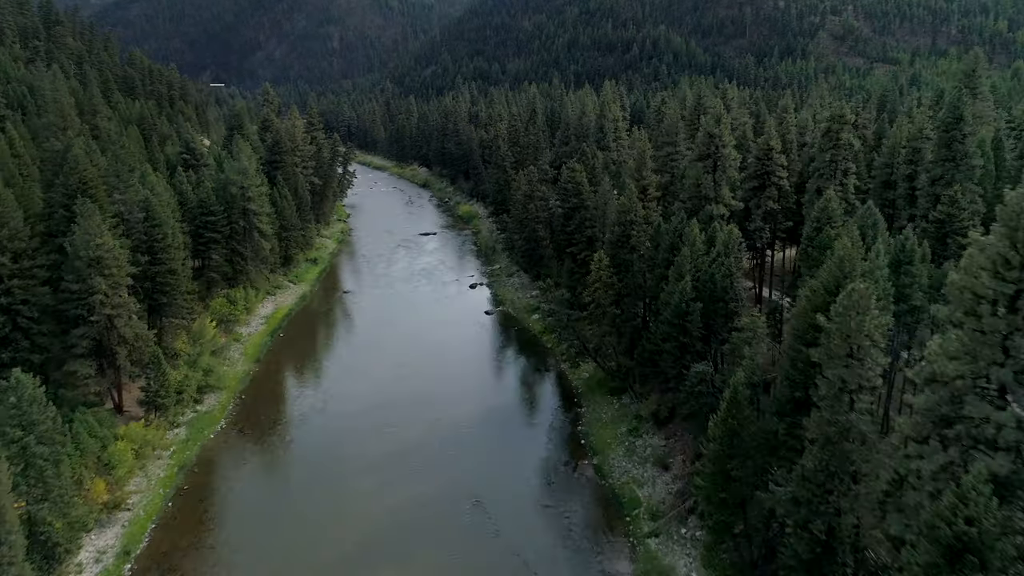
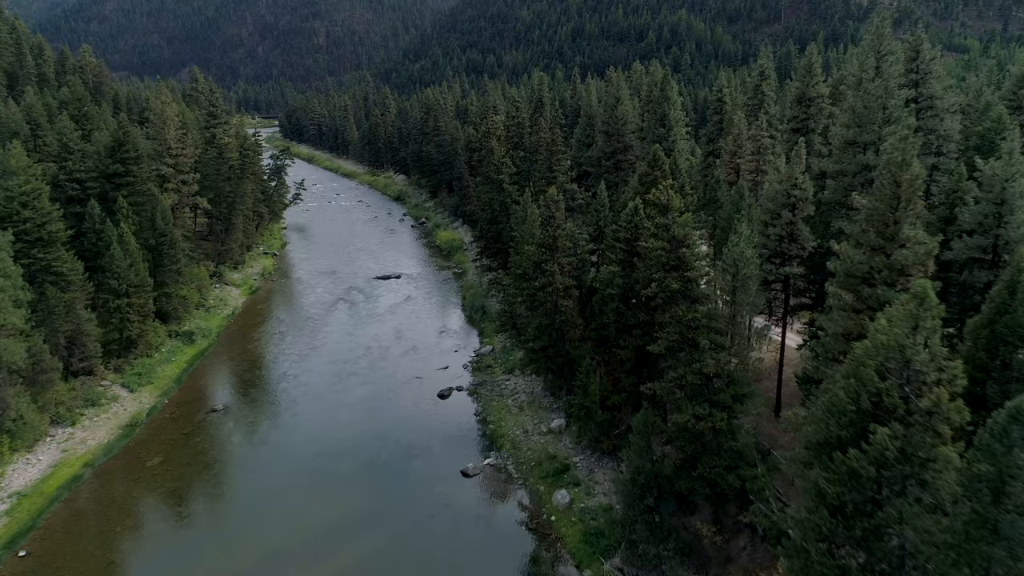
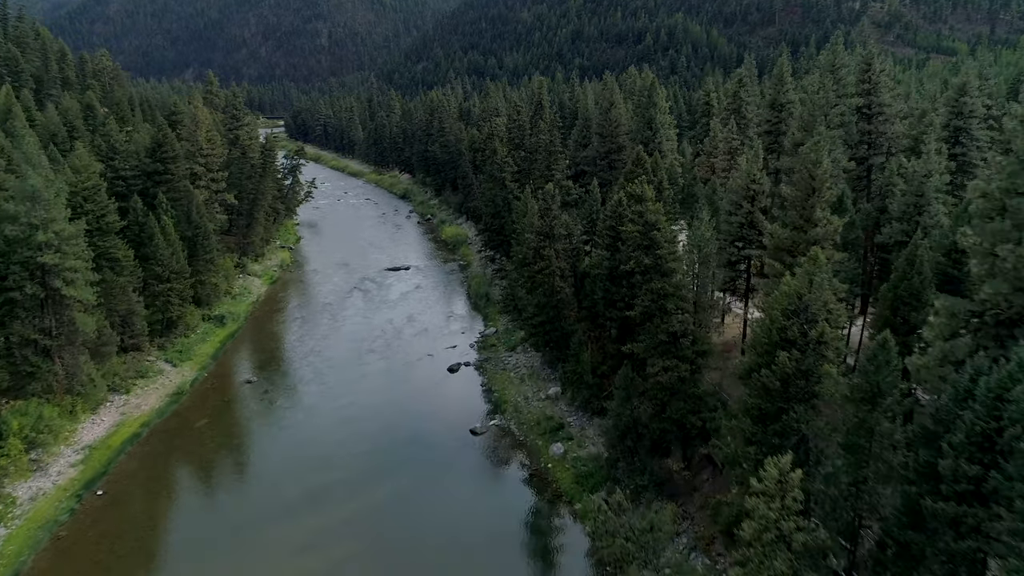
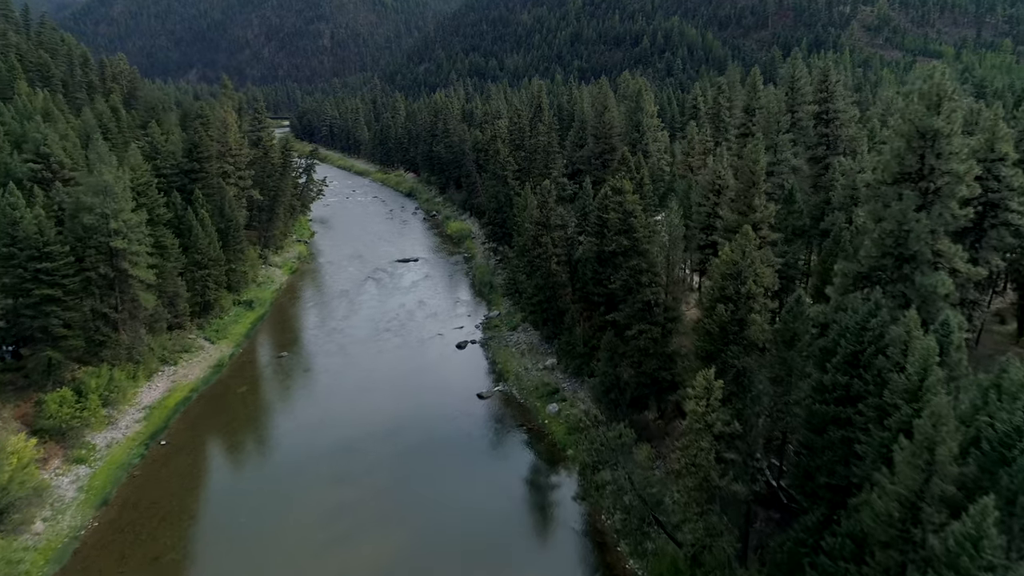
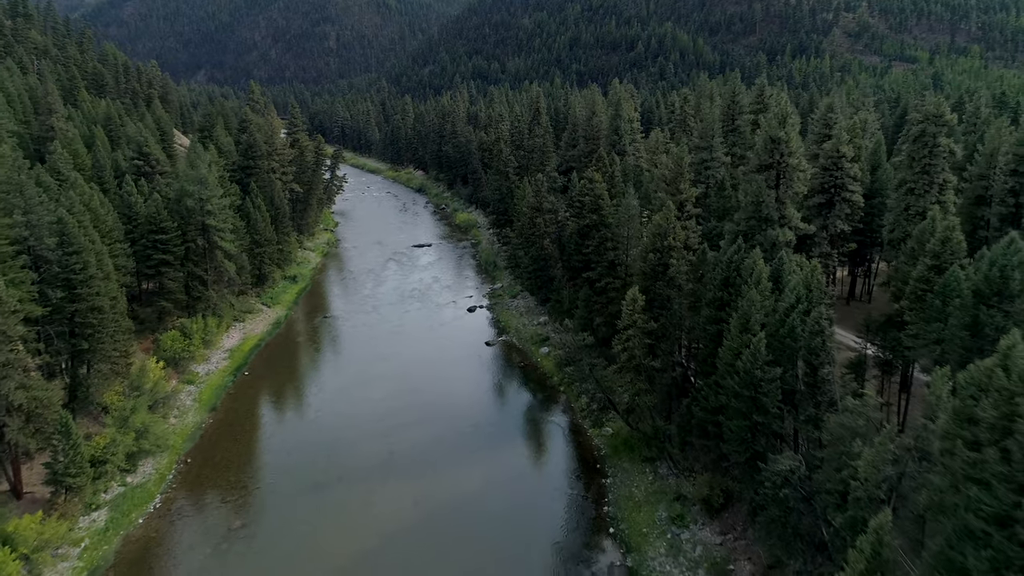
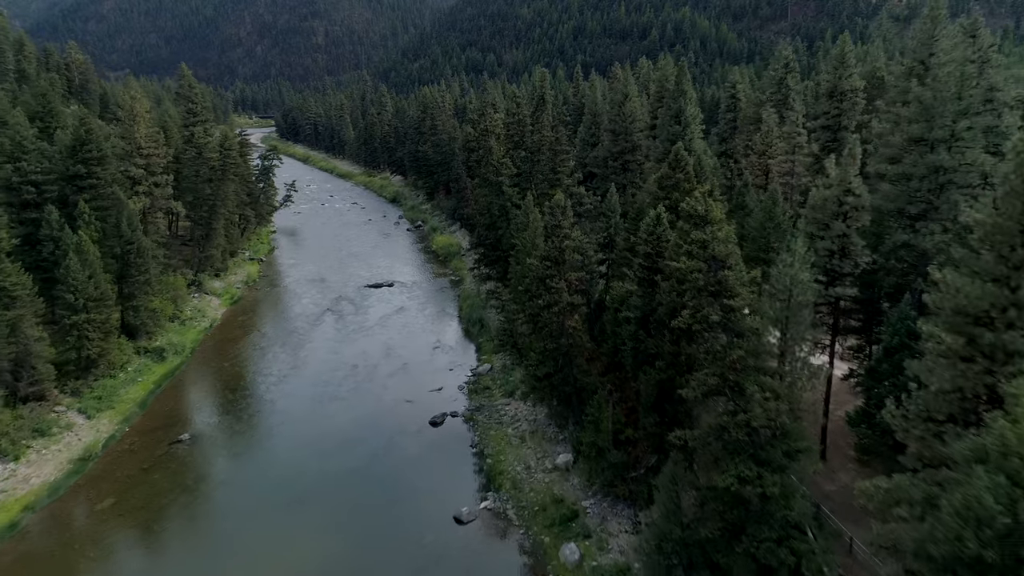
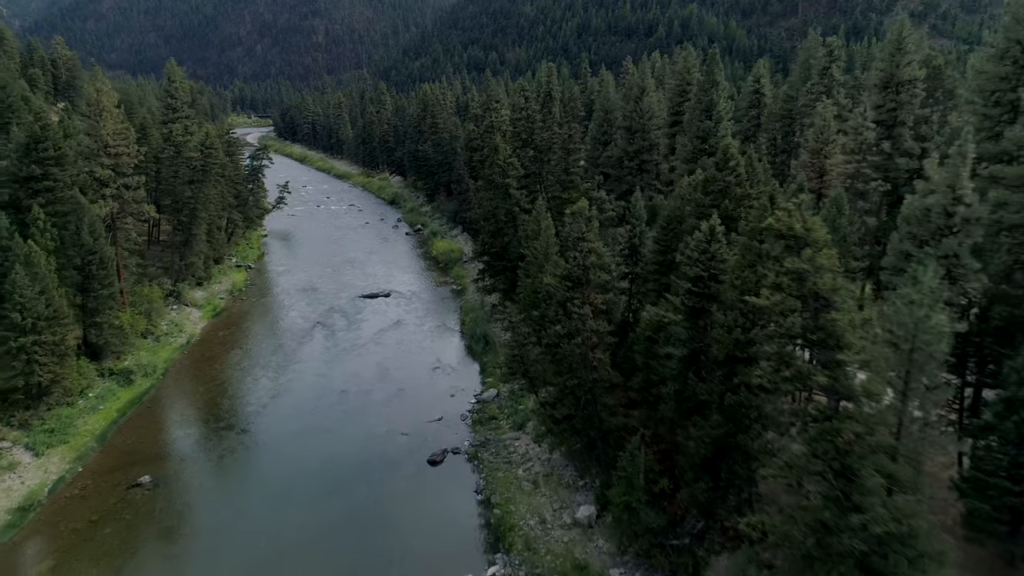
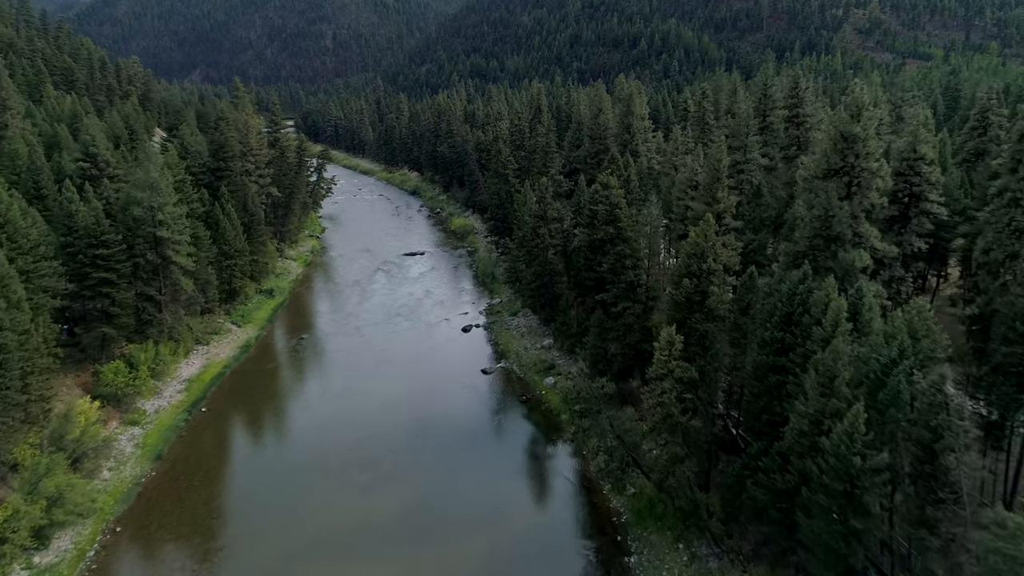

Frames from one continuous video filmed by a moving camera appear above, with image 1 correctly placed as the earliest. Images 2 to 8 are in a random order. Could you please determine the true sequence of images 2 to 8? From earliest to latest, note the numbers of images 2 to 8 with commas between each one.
5, 8, 4, 3, 2, 6, 7
